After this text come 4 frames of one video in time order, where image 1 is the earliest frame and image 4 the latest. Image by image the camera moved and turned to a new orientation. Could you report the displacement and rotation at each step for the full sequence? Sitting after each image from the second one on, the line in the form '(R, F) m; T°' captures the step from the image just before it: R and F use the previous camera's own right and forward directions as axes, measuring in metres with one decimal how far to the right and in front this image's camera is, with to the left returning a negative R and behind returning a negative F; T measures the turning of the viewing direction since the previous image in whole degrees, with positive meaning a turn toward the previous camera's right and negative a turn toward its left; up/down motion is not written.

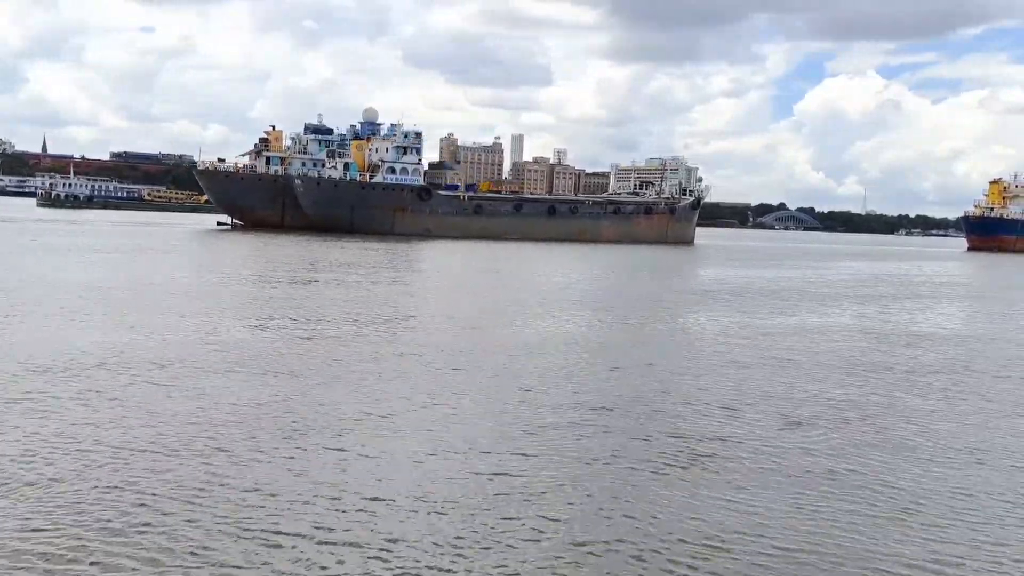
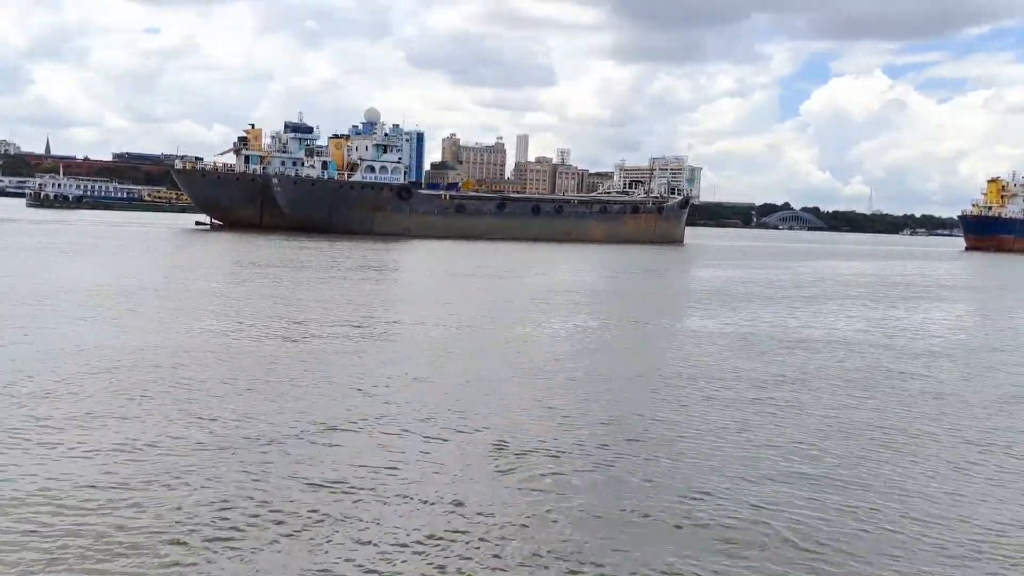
(+0.8, +0.4) m; 0°
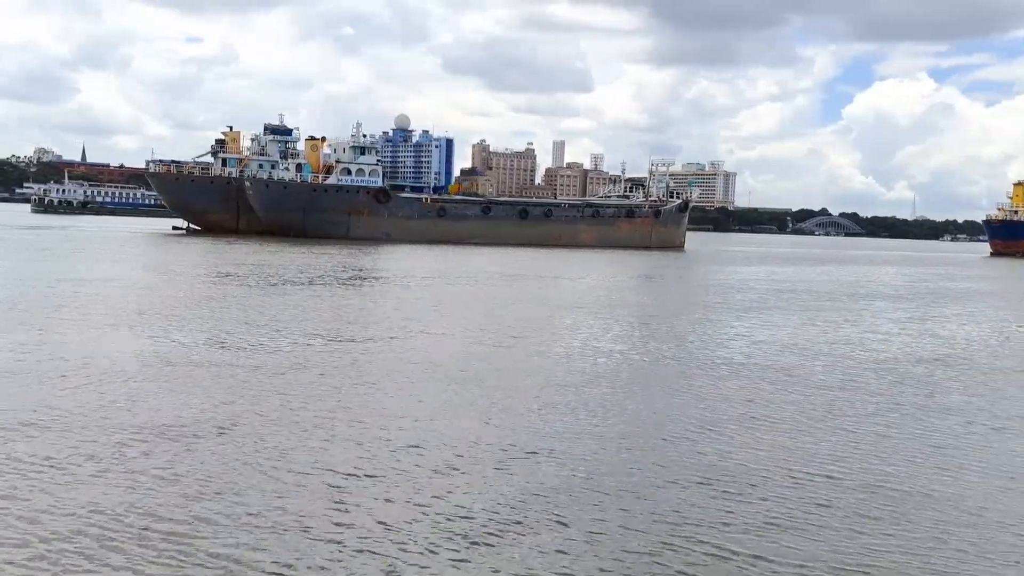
(+1.7, +1.0) m; -2°
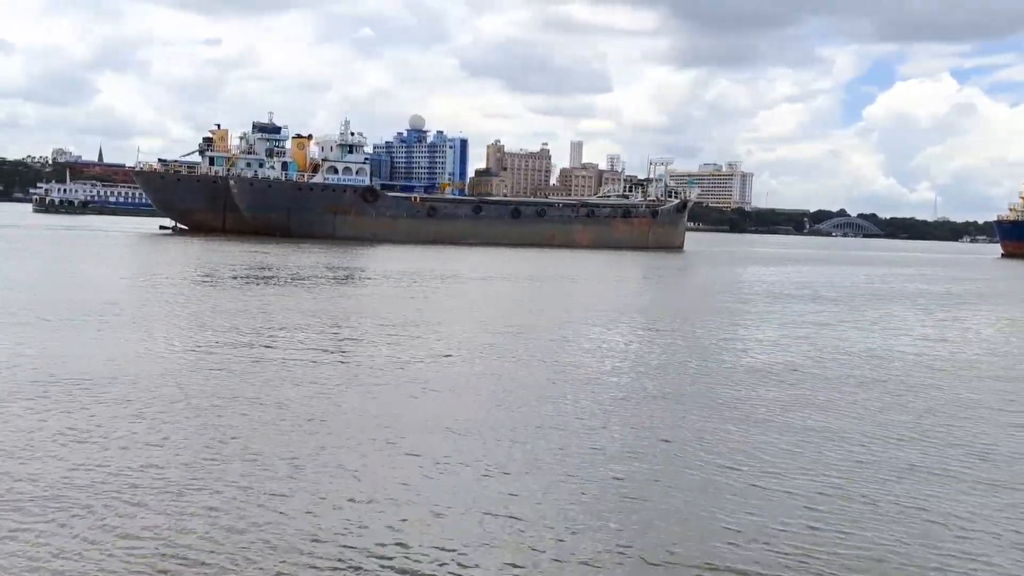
(+0.8, +0.5) m; -1°
